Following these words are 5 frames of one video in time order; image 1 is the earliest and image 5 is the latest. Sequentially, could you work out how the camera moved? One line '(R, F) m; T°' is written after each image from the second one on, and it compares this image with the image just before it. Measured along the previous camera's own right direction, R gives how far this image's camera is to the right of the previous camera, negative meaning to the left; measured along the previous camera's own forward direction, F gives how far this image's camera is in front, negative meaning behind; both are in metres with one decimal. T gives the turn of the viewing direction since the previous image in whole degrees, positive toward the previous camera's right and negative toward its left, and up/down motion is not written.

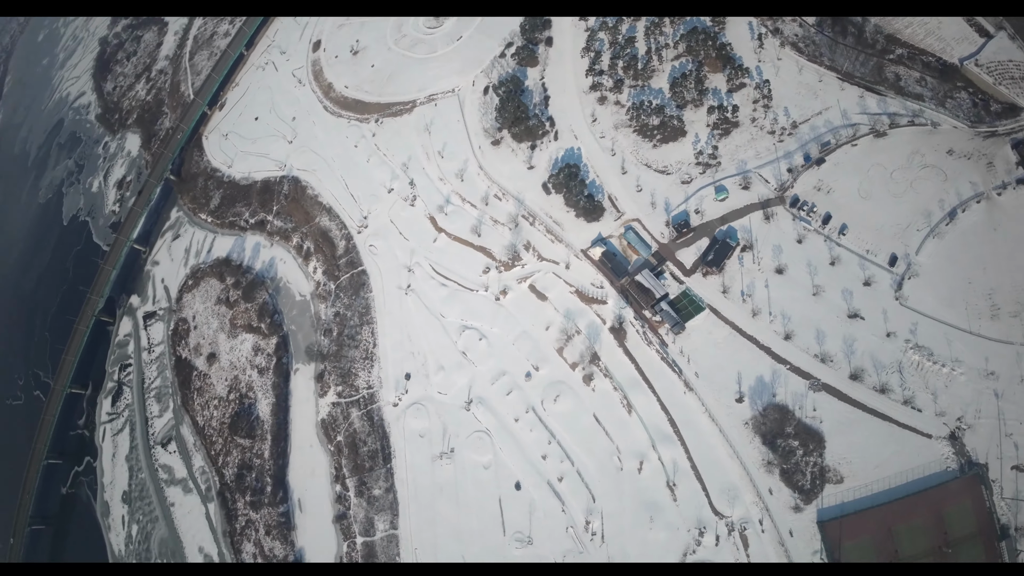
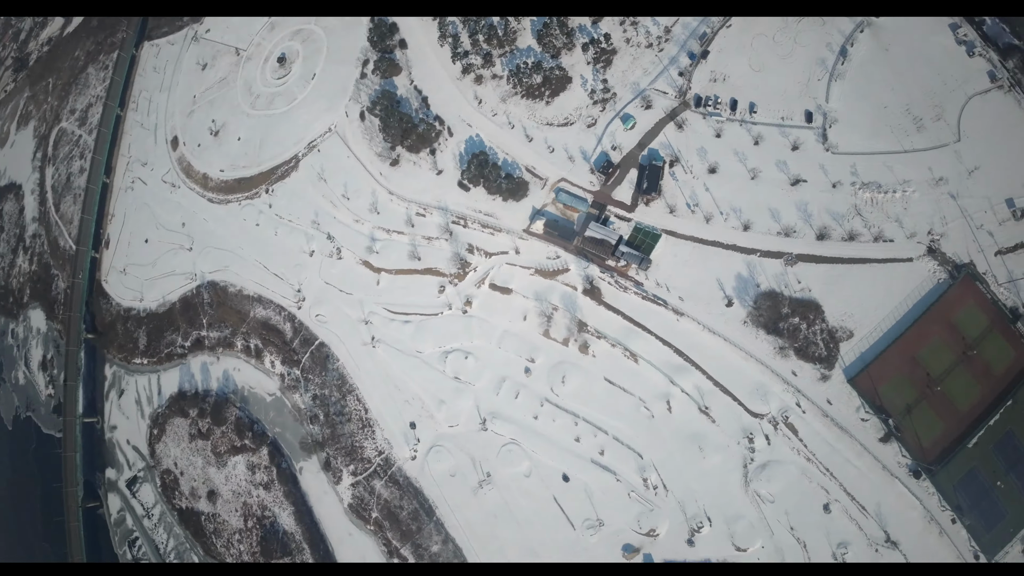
(+0.6, +1.7) m; +4°
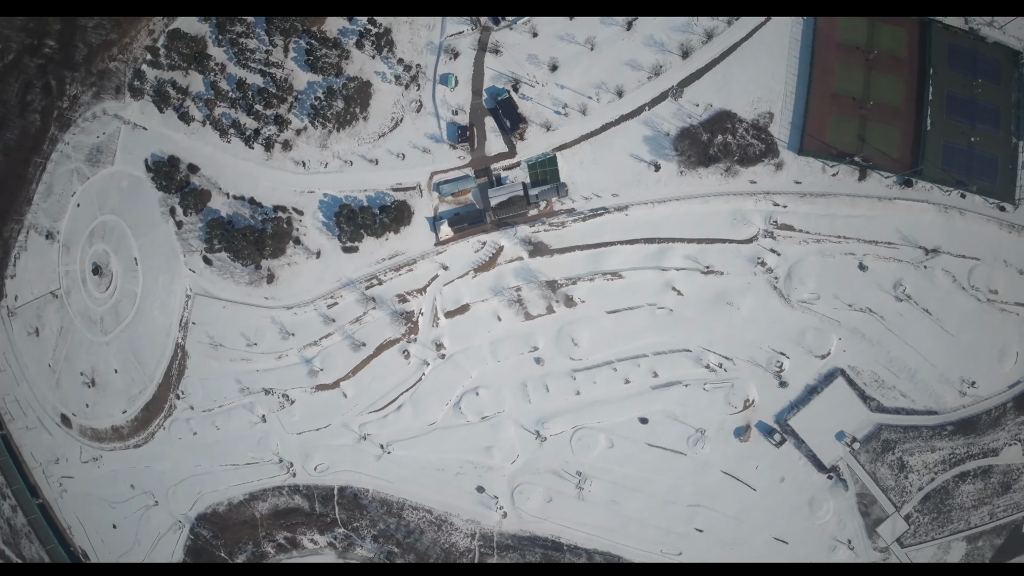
(+1.0, +3.6) m; +4°
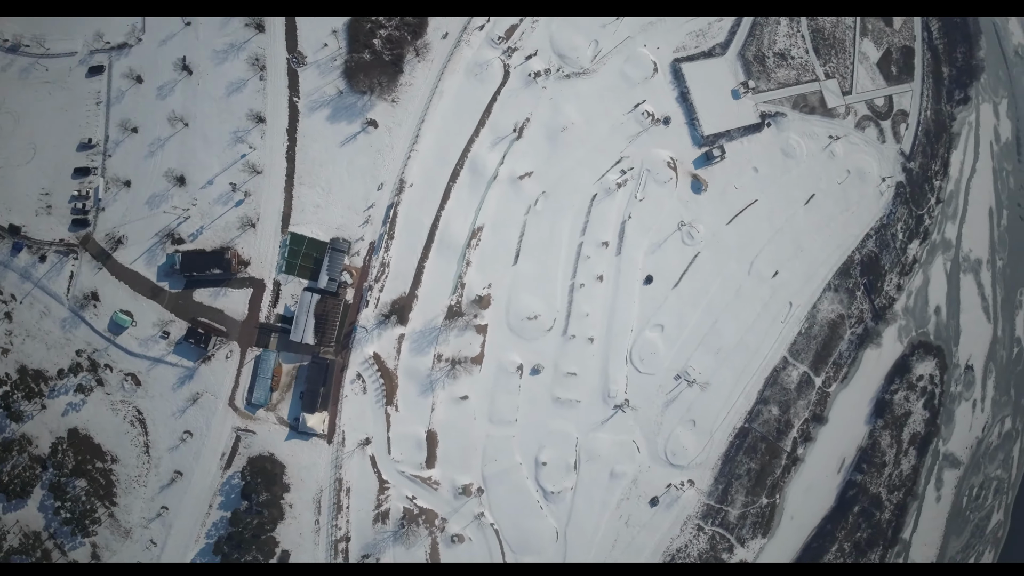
(+1.4, +8.0) m; +8°
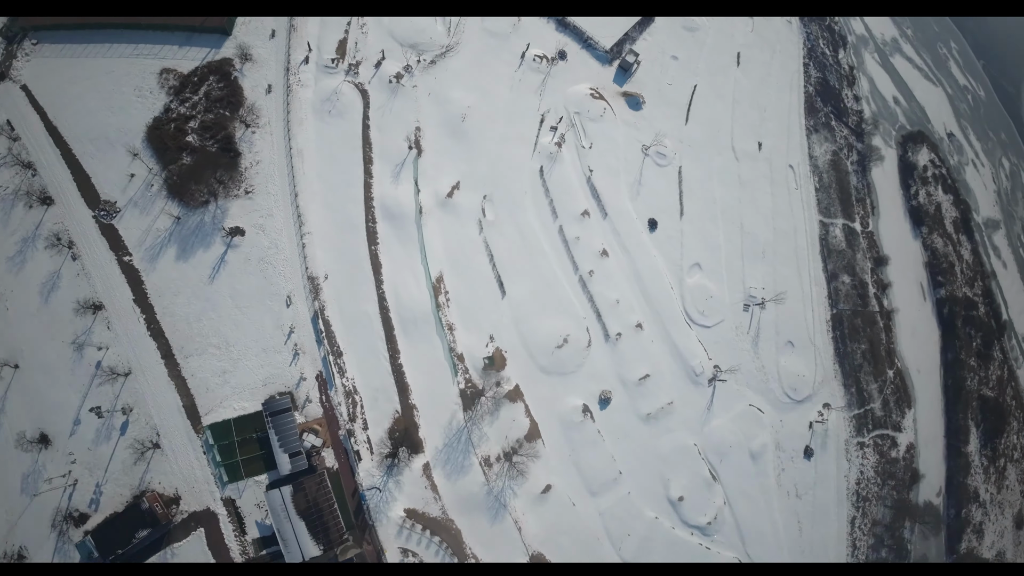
(-0.6, +6.1) m; +3°
